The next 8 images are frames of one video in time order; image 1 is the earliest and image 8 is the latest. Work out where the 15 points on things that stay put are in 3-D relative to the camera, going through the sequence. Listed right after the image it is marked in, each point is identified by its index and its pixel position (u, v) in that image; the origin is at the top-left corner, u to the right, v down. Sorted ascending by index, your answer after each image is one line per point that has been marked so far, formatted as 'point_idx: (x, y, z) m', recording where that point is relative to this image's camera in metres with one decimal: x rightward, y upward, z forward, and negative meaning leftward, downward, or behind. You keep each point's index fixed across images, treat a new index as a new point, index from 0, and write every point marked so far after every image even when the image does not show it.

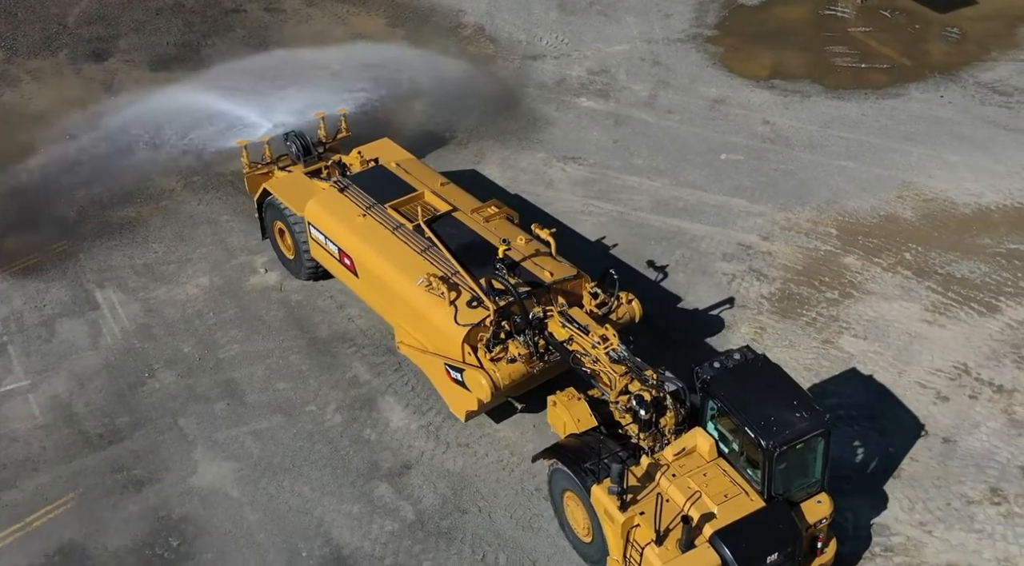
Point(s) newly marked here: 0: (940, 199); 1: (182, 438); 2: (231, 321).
0: (+6.1, +1.2, +12.4) m
1: (-3.7, -1.7, +9.7) m
2: (-3.7, -0.5, +11.2) m
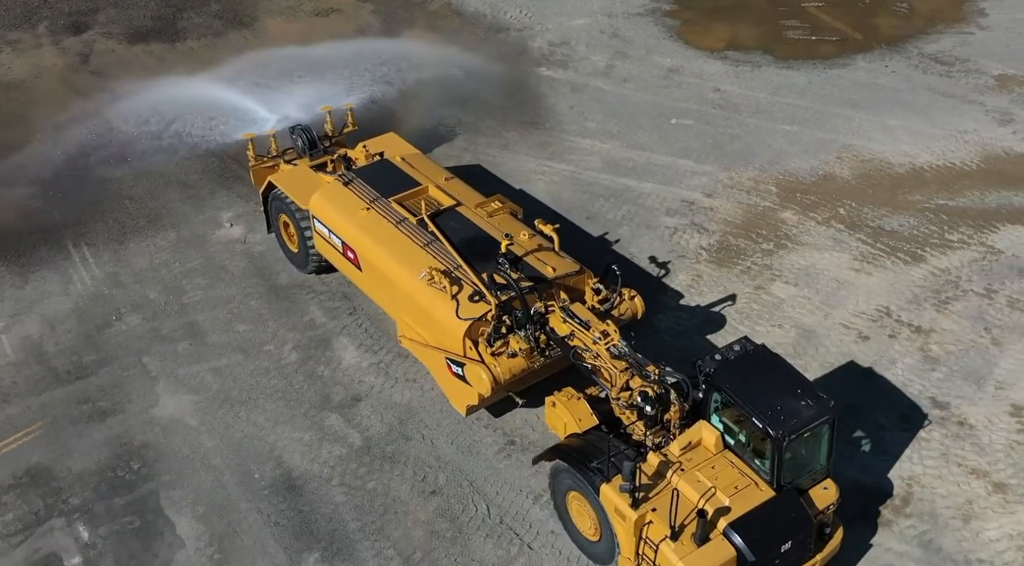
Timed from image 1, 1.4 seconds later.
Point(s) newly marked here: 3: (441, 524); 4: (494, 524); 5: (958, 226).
0: (+5.5, +1.9, +13.0) m
1: (-4.4, -1.1, +10.3) m
2: (-4.3, +0.2, +11.8) m
3: (-0.7, -2.4, +8.7) m
4: (-0.2, -2.4, +8.7) m
5: (+6.1, +0.8, +11.8) m
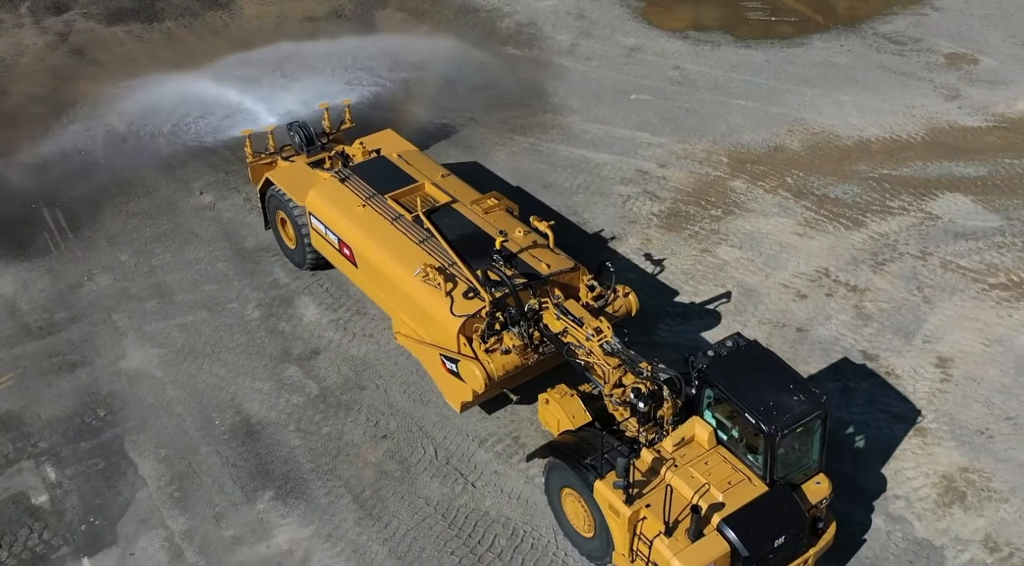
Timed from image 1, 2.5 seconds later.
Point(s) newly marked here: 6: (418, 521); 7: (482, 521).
0: (+4.9, +2.4, +13.5) m
1: (-5.0, -0.6, +10.8) m
2: (-4.9, +0.7, +12.3) m
3: (-1.3, -1.9, +9.2) m
4: (-0.8, -1.9, +9.2) m
5: (+5.5, +1.3, +12.3) m
6: (-0.9, -2.4, +8.7) m
7: (-0.3, -2.4, +8.7) m
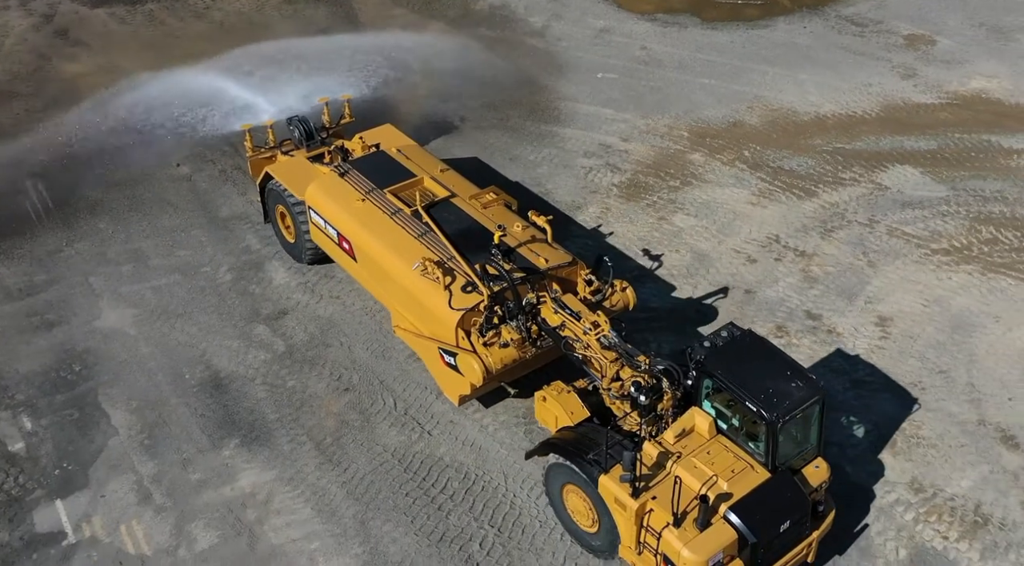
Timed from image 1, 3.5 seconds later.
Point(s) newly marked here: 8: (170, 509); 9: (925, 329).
0: (+4.4, +2.8, +14.0) m
1: (-5.5, -0.1, +11.2) m
2: (-5.4, +1.1, +12.7) m
3: (-1.8, -1.5, +9.6) m
4: (-1.3, -1.5, +9.6) m
5: (+5.0, +1.7, +12.8) m
6: (-1.4, -1.9, +9.1) m
7: (-0.8, -1.9, +9.1) m
8: (-3.5, -2.3, +8.8) m
9: (+4.9, -0.5, +10.3) m
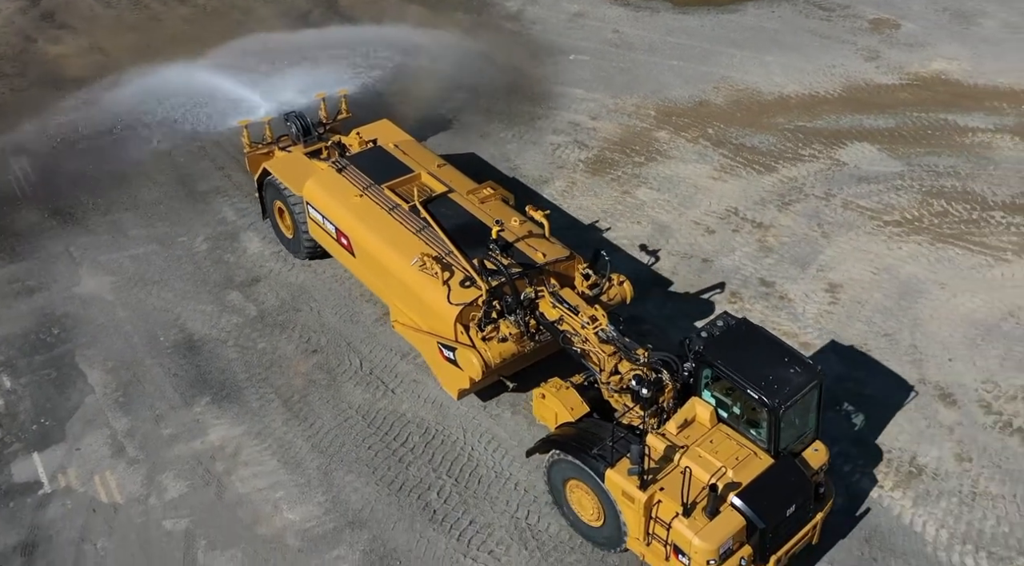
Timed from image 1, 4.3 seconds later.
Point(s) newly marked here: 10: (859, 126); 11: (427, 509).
0: (+3.9, +3.2, +14.4) m
1: (-5.9, +0.3, +11.6) m
2: (-5.9, +1.6, +13.1) m
3: (-2.2, -1.1, +10.0) m
4: (-1.7, -1.1, +10.0) m
5: (+4.6, +2.1, +13.2) m
6: (-1.9, -1.5, +9.5) m
7: (-1.3, -1.5, +9.5) m
8: (-3.9, -1.9, +9.2) m
9: (+4.5, -0.1, +10.7) m
10: (+5.4, +2.5, +13.5) m
11: (-0.9, -2.3, +8.7) m
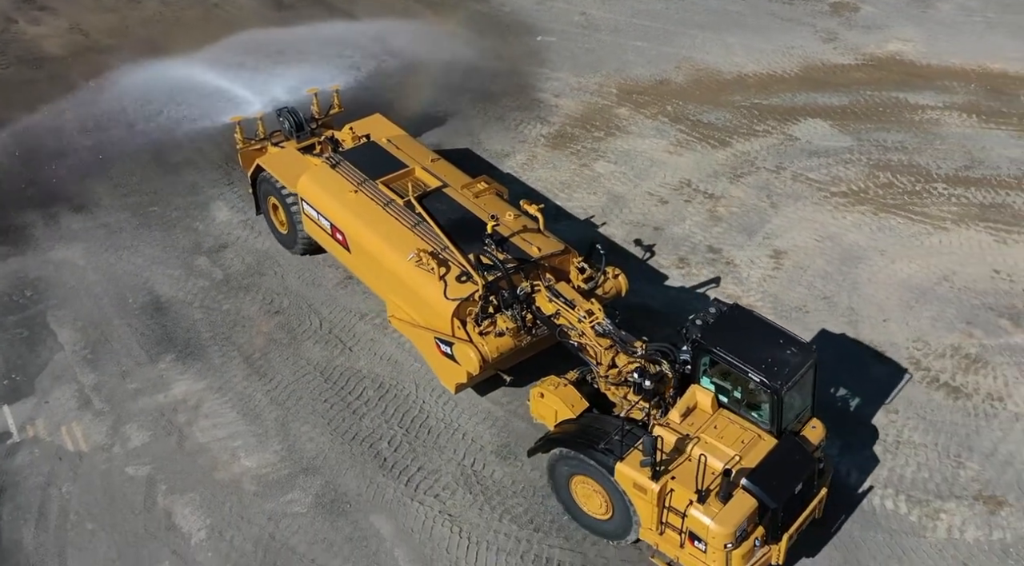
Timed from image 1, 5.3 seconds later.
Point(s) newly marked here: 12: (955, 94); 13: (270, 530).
0: (+3.4, +3.7, +14.8) m
1: (-6.5, +0.8, +12.0) m
2: (-6.4, +2.0, +13.5) m
3: (-2.8, -0.6, +10.4) m
4: (-2.3, -0.6, +10.4) m
5: (+4.0, +2.6, +13.6) m
6: (-2.5, -1.1, +9.9) m
7: (-1.8, -1.1, +9.9) m
8: (-4.5, -1.4, +9.6) m
9: (+3.9, +0.3, +11.1) m
10: (+4.8, +2.9, +13.9) m
11: (-1.4, -1.8, +9.1) m
12: (+7.2, +3.1, +14.0) m
13: (-2.4, -2.4, +8.5) m
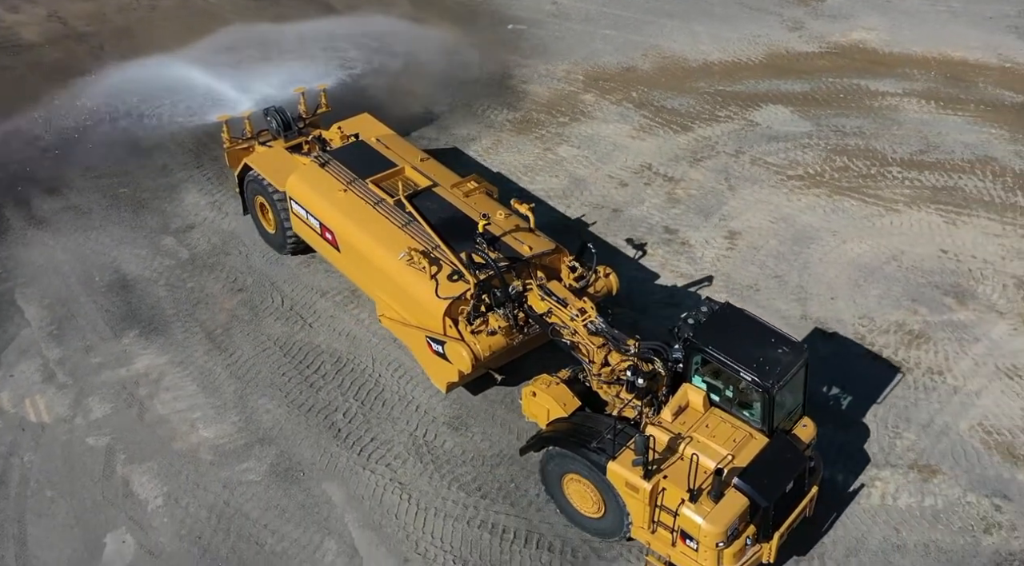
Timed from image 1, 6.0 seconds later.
0: (+2.8, +4.0, +15.0) m
1: (-7.0, +1.0, +12.2) m
2: (-7.0, +2.3, +13.7) m
3: (-3.3, -0.3, +10.7) m
4: (-2.8, -0.3, +10.7) m
5: (+3.5, +2.9, +13.8) m
6: (-3.0, -0.8, +10.2) m
7: (-2.4, -0.8, +10.2) m
8: (-5.0, -1.2, +9.8) m
9: (+3.4, +0.6, +11.4) m
10: (+4.3, +3.2, +14.1) m
11: (-2.0, -1.6, +9.3) m
12: (+6.6, +3.3, +14.2) m
13: (-2.9, -2.2, +8.7) m
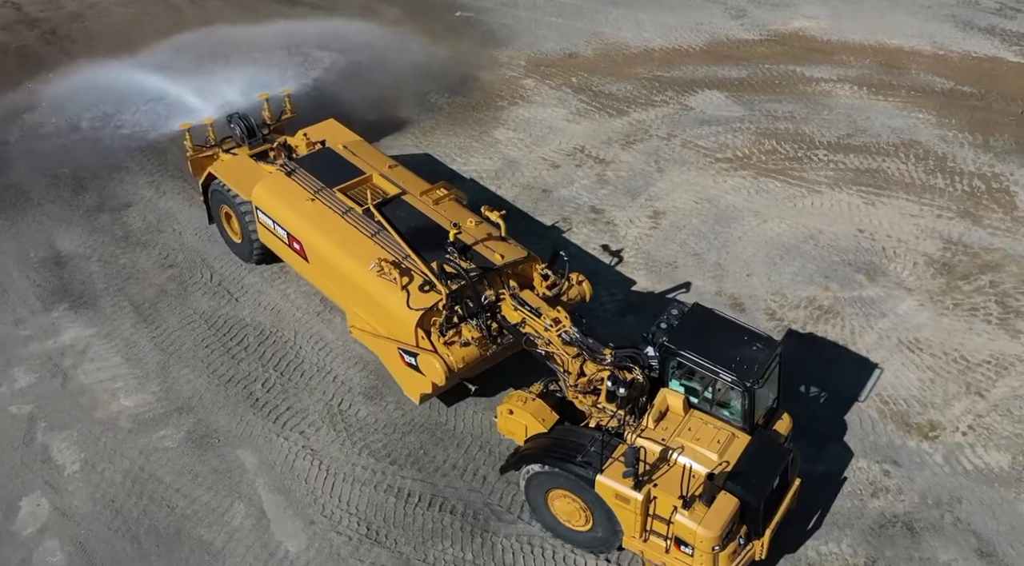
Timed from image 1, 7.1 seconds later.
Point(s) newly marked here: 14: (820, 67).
0: (+1.9, +4.2, +15.3) m
1: (-8.0, +1.4, +12.4) m
2: (-7.9, +2.6, +13.9) m
3: (-4.3, 0.0, +10.9) m
4: (-3.8, 0.0, +10.9) m
5: (+2.5, +3.1, +14.1) m
6: (-3.9, -0.5, +10.4) m
7: (-3.3, -0.5, +10.4) m
8: (-6.0, -0.9, +10.0) m
9: (+2.4, +0.8, +11.6) m
10: (+3.3, +3.5, +14.4) m
11: (-2.9, -1.3, +9.6) m
12: (+5.7, +3.6, +14.5) m
13: (-3.9, -1.9, +9.0) m
14: (+5.2, +3.6, +14.5) m
